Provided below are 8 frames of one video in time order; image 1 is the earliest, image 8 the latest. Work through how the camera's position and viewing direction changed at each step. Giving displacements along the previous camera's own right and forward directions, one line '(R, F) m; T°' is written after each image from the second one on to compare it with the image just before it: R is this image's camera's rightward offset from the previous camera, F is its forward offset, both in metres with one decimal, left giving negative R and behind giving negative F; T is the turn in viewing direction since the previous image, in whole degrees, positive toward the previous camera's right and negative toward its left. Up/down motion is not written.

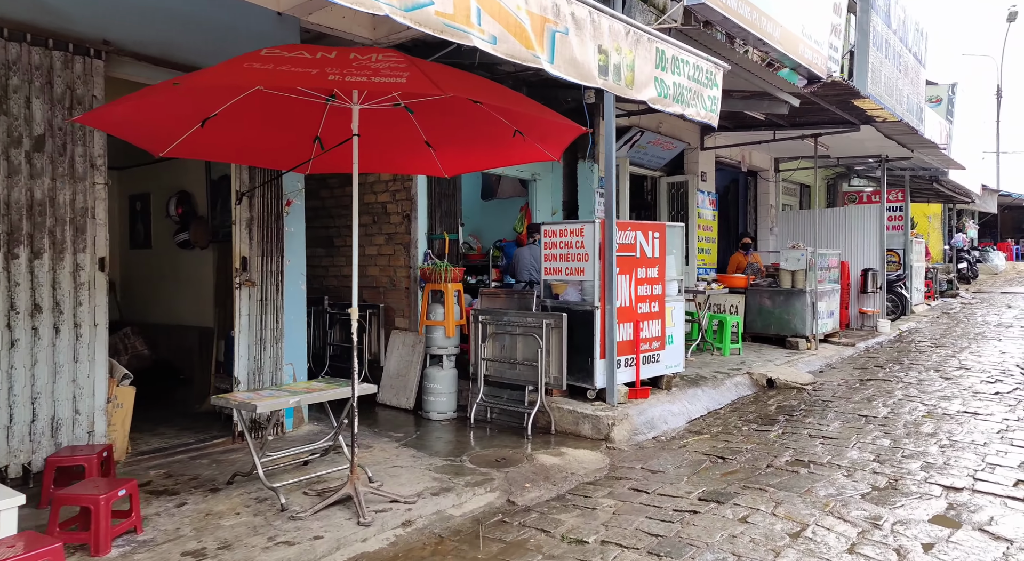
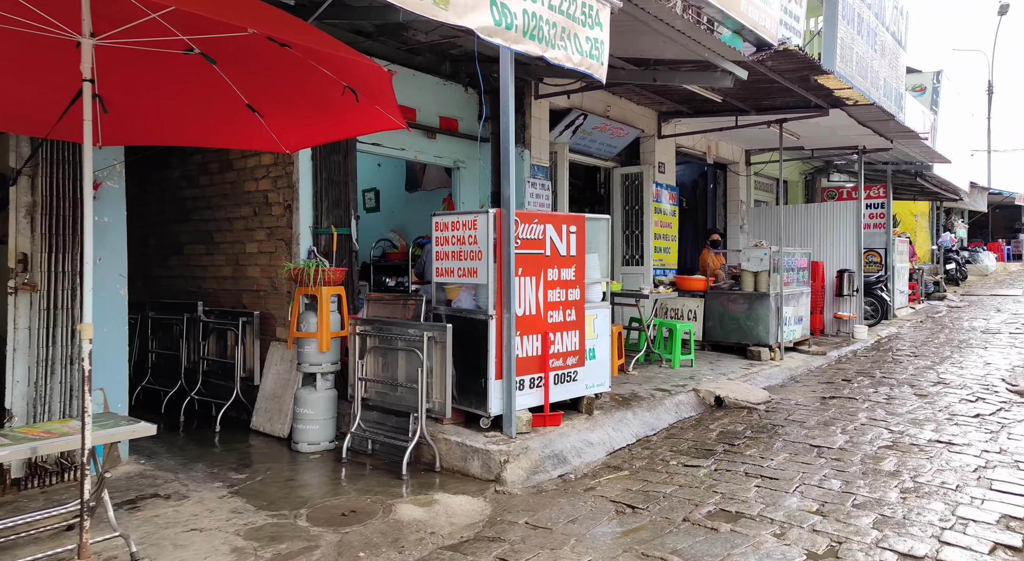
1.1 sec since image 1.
(+0.7, +1.1) m; 0°
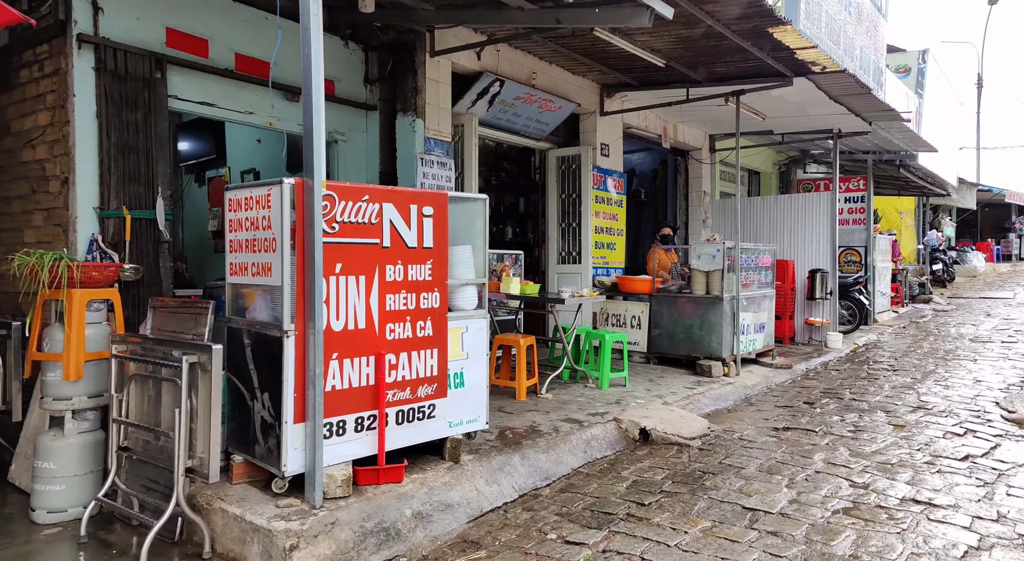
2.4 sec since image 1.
(+0.8, +1.5) m; +1°
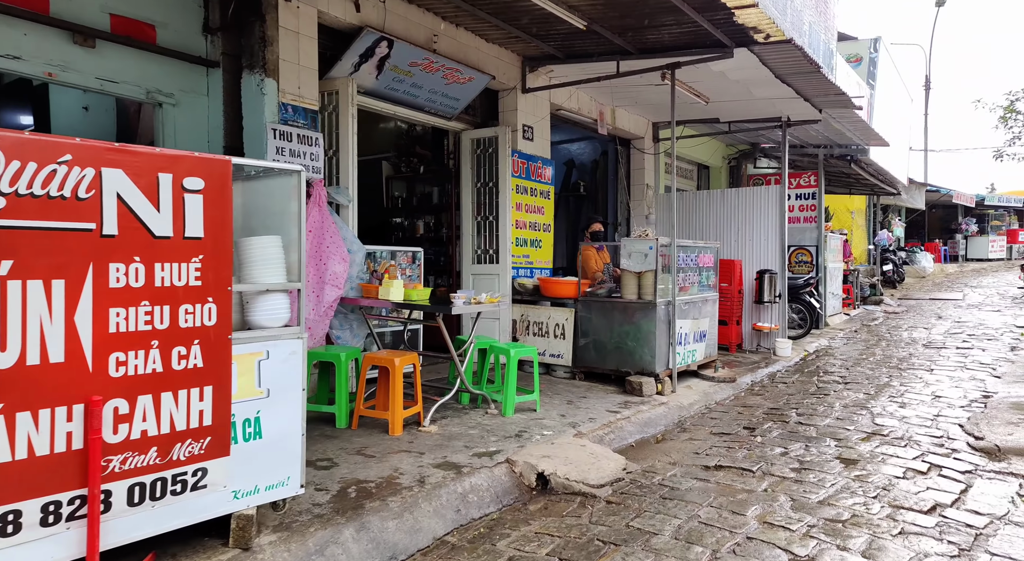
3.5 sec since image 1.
(+0.5, +1.3) m; +3°
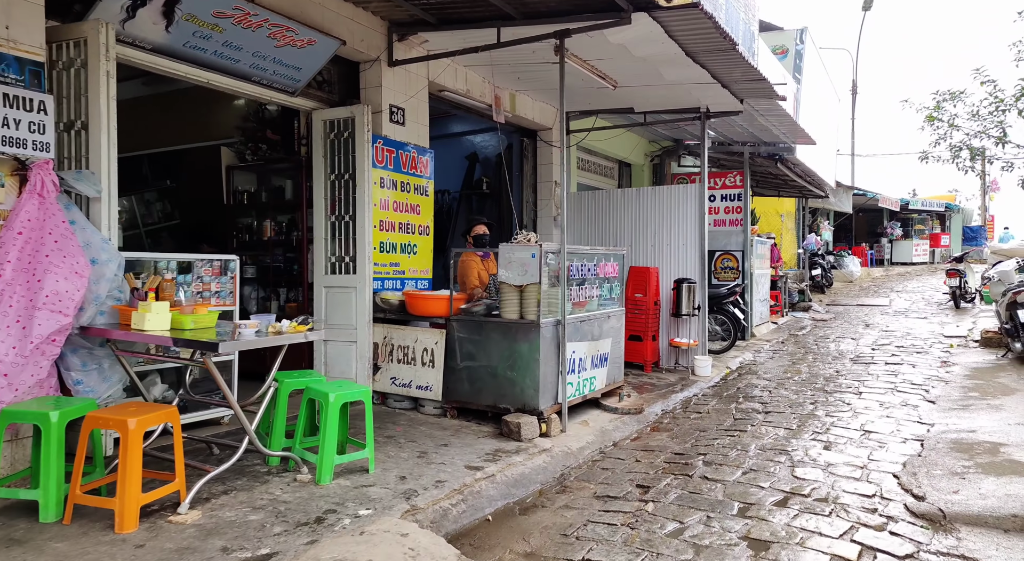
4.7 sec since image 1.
(+0.6, +1.5) m; +4°
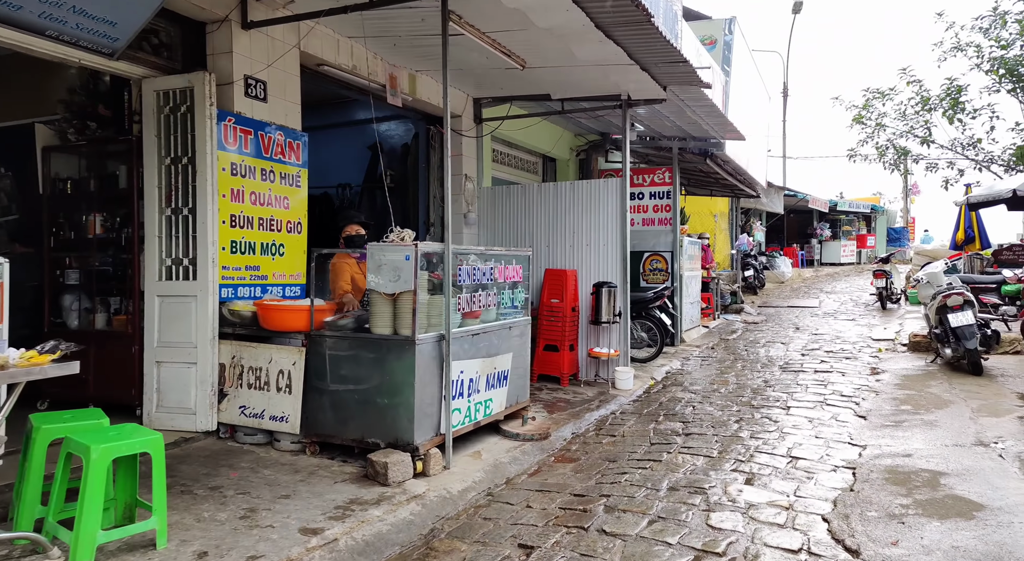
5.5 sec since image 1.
(+0.4, +1.1) m; +4°
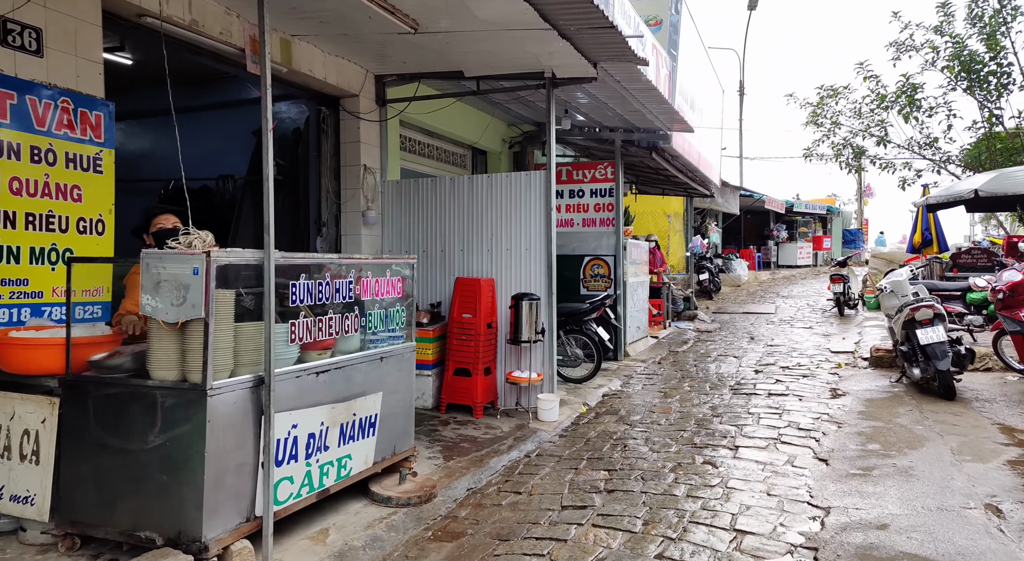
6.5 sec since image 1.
(+0.6, +1.5) m; +3°
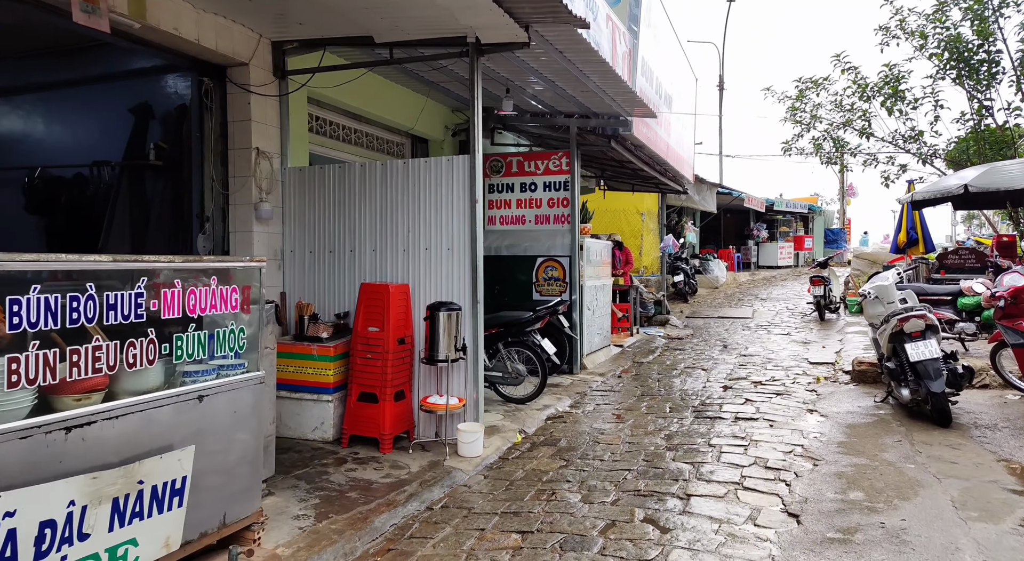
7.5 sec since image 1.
(+0.6, +1.4) m; +1°
